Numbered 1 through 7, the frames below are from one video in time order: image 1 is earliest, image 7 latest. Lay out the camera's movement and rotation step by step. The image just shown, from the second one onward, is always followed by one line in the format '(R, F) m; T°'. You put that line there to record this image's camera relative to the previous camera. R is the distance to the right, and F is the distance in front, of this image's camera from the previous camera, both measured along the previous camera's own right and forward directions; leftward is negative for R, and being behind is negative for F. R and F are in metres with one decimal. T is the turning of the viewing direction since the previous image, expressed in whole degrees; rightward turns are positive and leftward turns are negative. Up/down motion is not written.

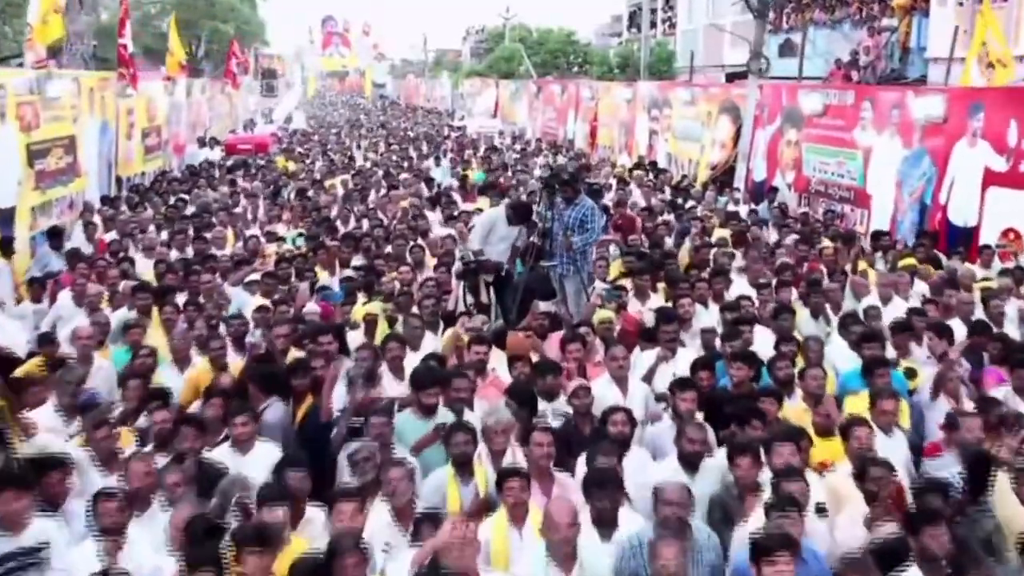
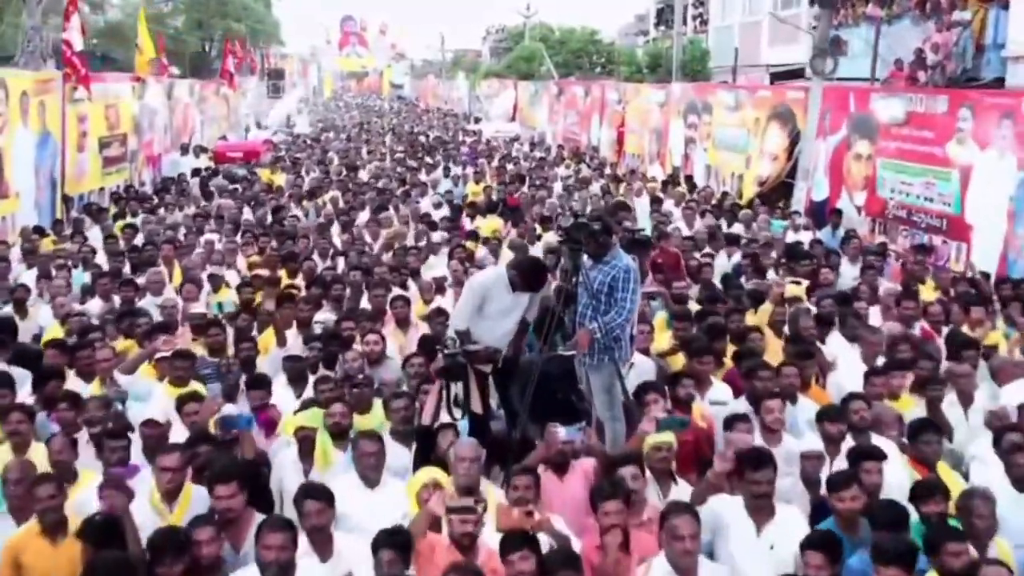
(+0.1, +2.4) m; -1°
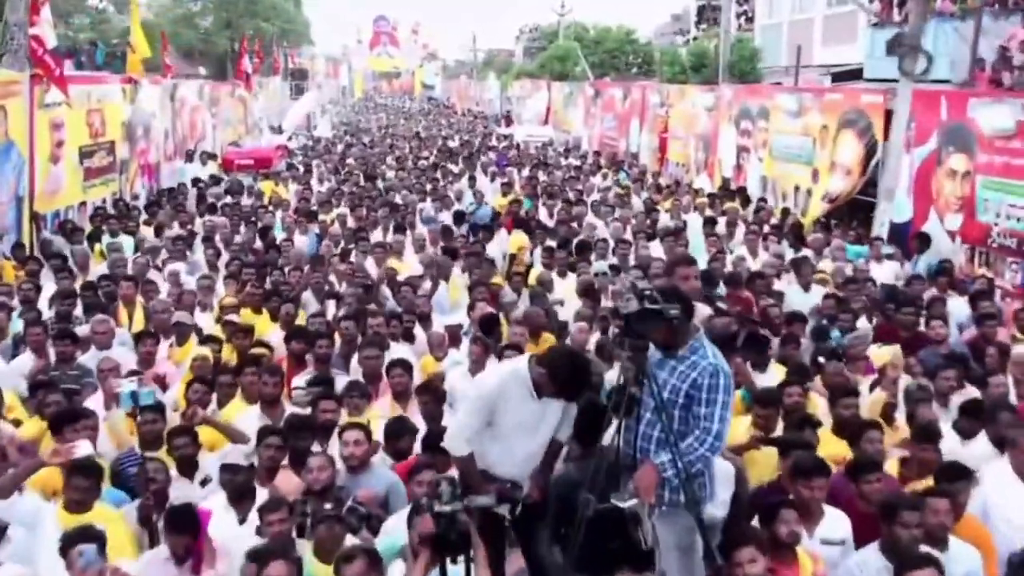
(0.0, +1.8) m; -2°
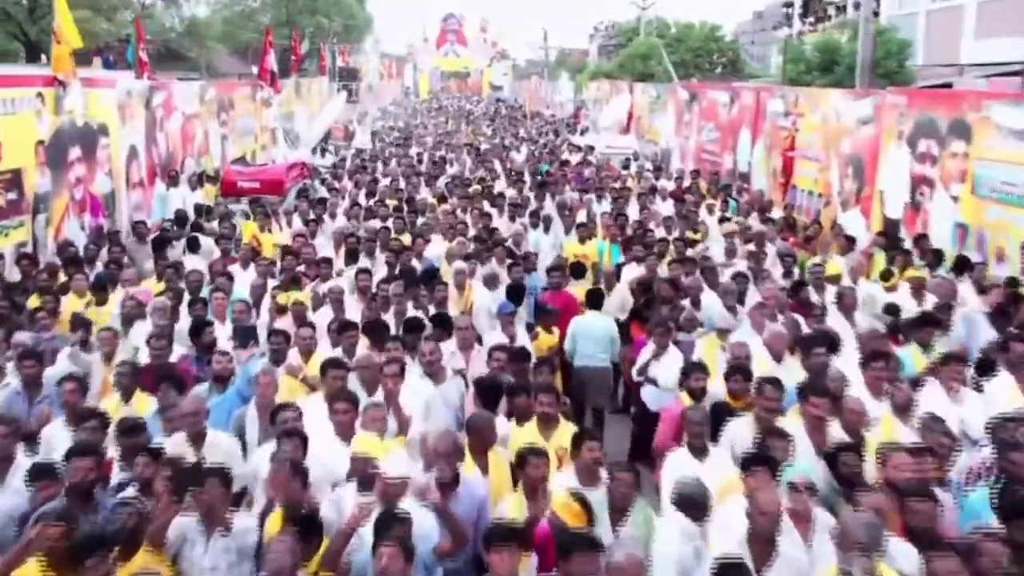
(-0.1, +4.7) m; -4°
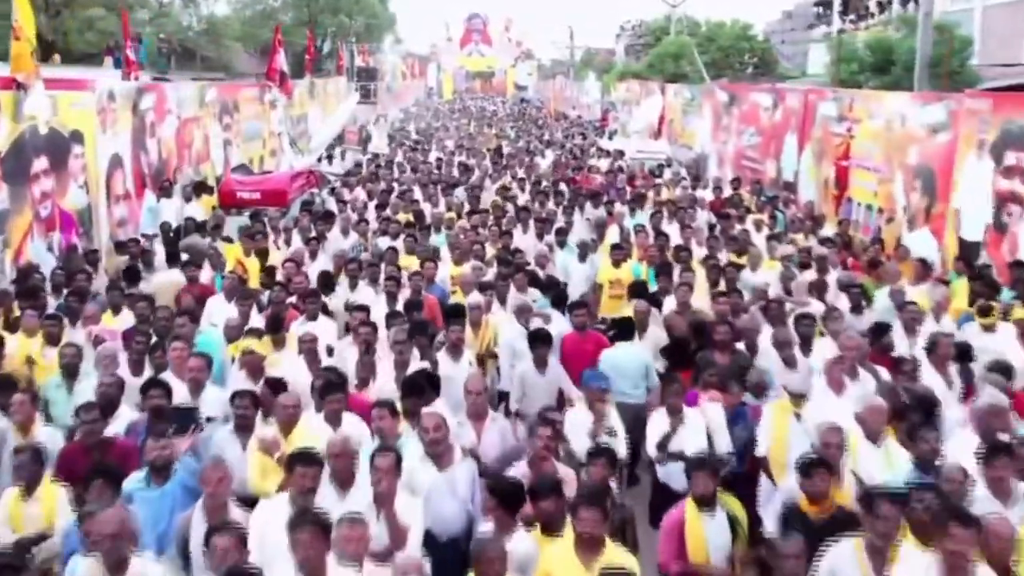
(0.0, +1.5) m; -1°
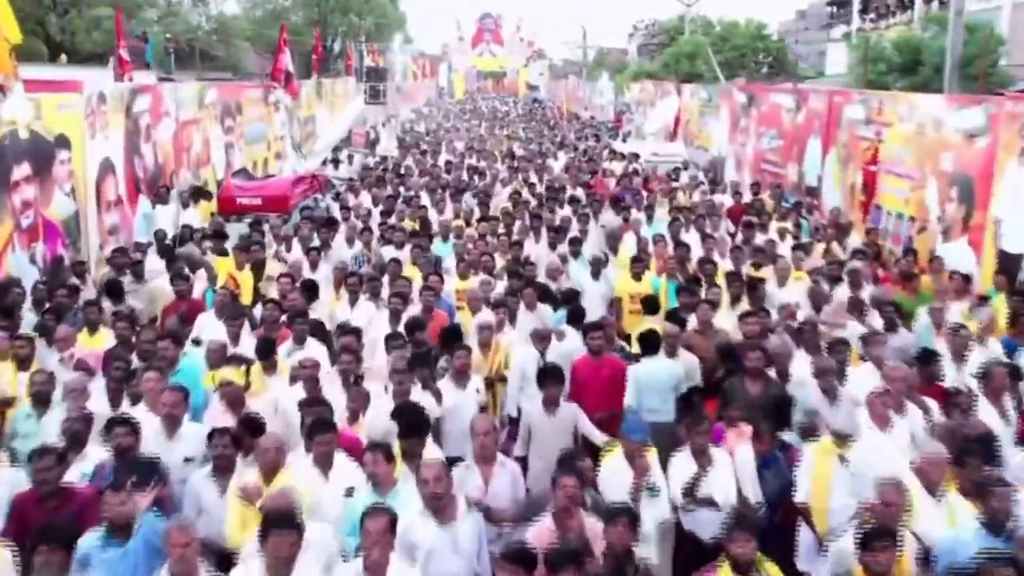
(0.0, +0.6) m; -1°
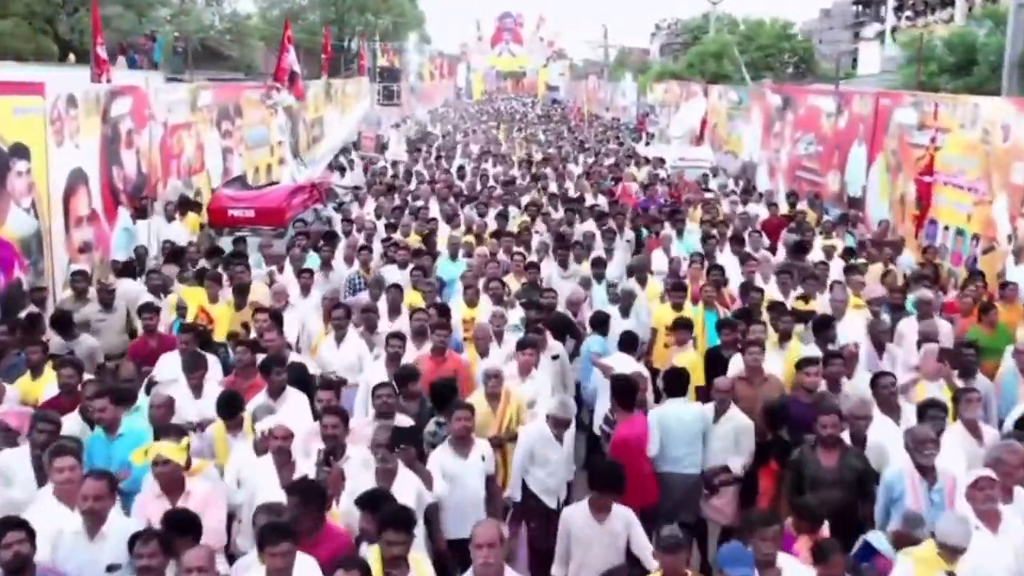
(0.0, +1.2) m; -1°
